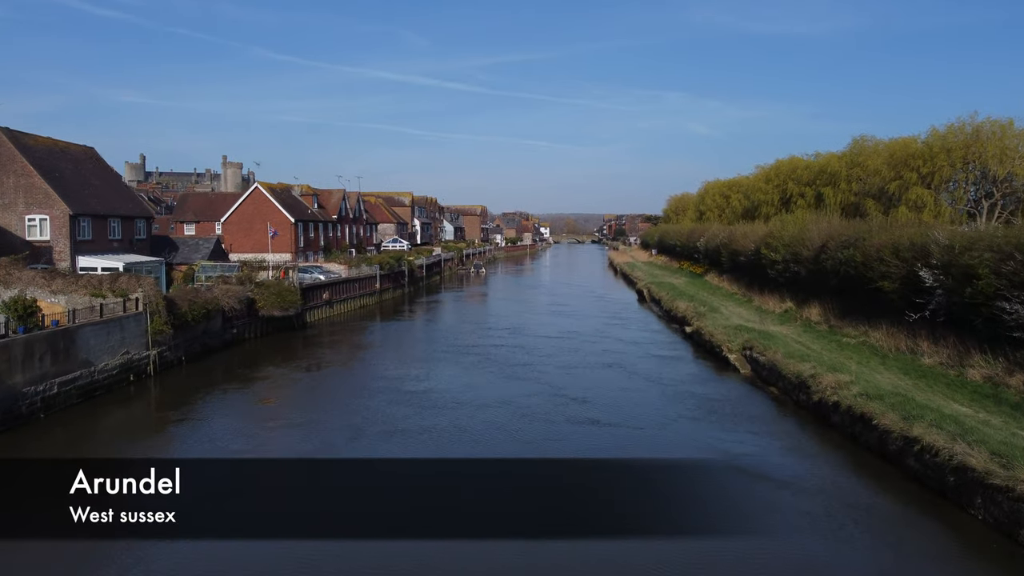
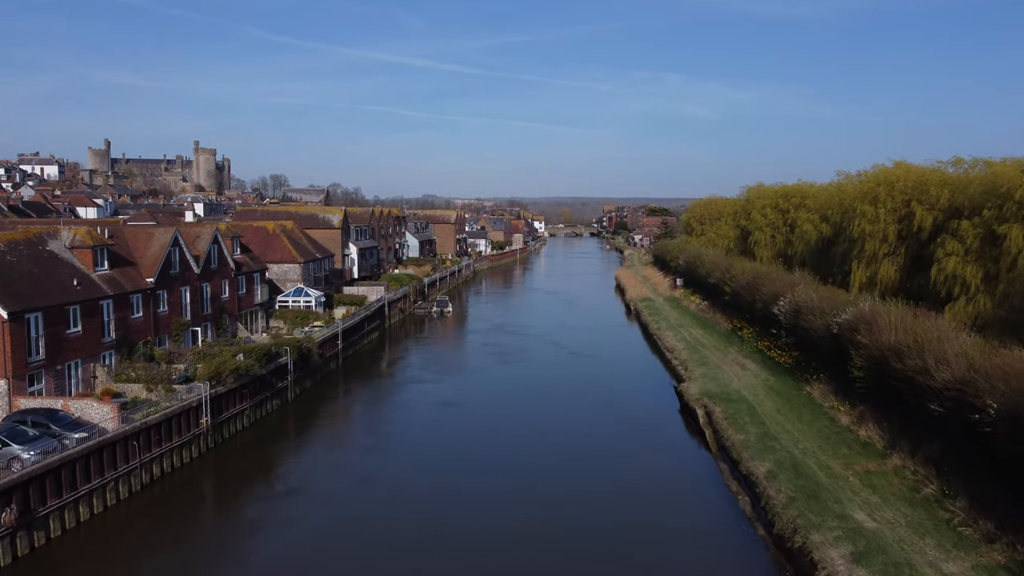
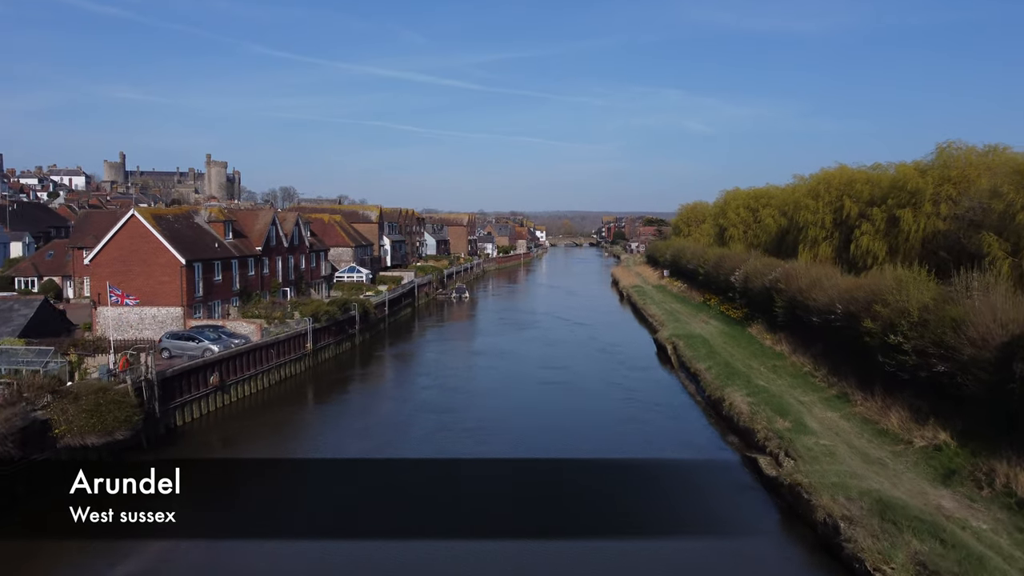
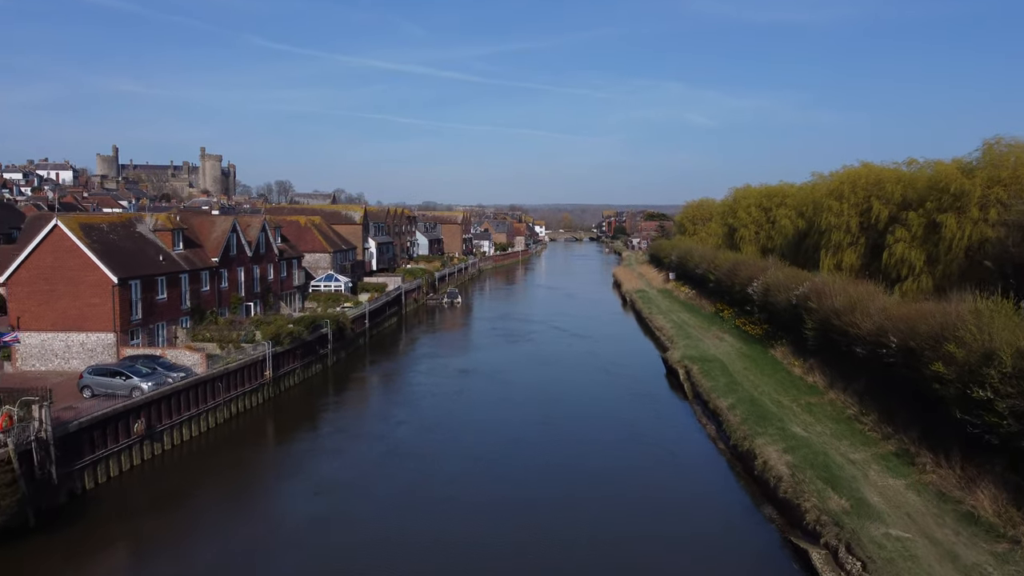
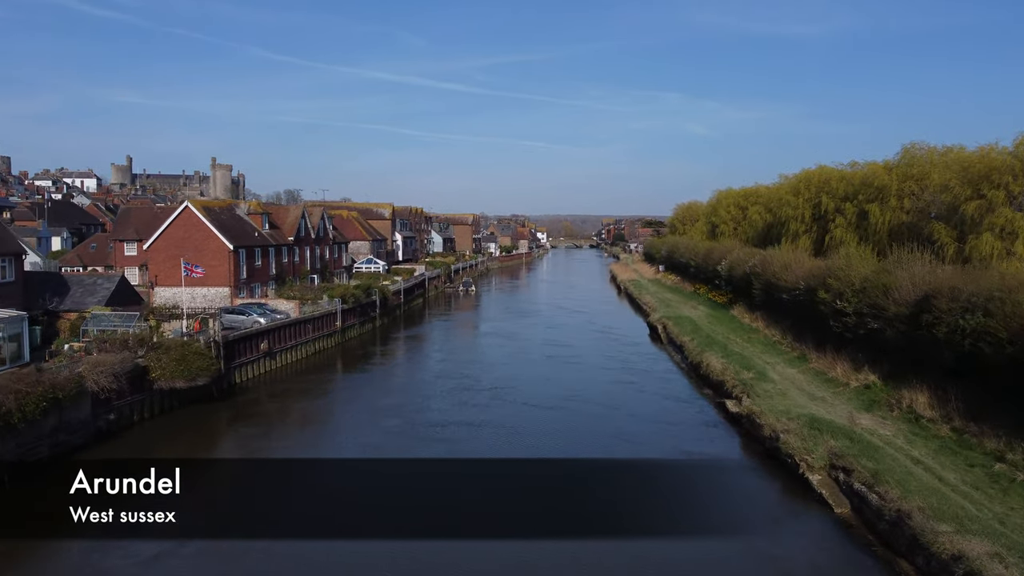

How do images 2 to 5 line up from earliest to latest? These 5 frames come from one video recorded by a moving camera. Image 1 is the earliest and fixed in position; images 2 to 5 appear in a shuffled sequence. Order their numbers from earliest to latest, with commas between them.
5, 3, 4, 2
